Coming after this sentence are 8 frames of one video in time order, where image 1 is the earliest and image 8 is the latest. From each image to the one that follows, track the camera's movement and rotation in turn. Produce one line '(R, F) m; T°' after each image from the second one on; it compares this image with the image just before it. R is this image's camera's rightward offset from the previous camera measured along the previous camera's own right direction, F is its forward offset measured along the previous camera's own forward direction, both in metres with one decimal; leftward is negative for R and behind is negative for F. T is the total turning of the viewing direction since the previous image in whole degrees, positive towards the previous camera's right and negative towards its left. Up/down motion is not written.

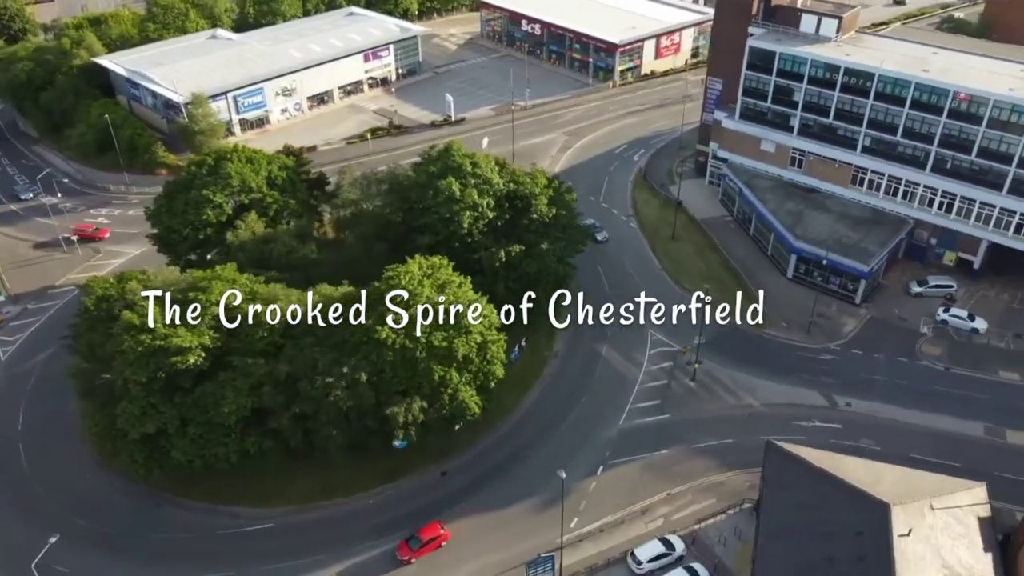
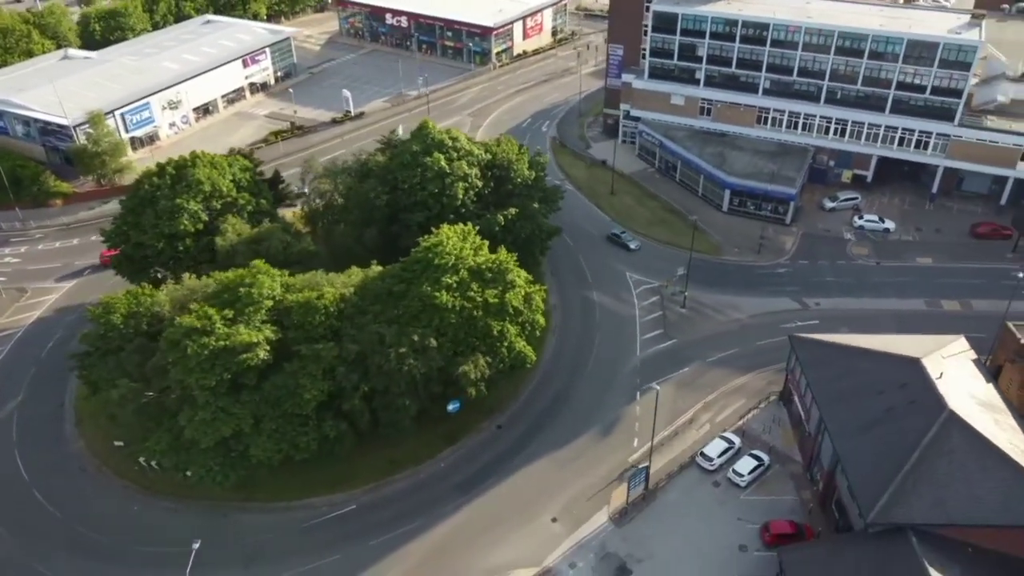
(-14.1, -1.5) m; +13°
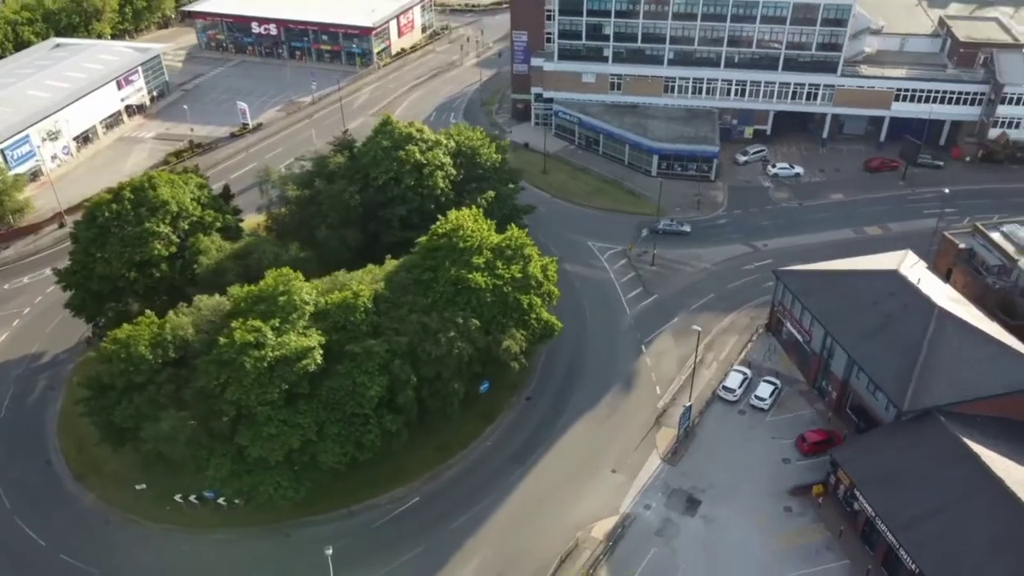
(-12.3, -0.4) m; +12°
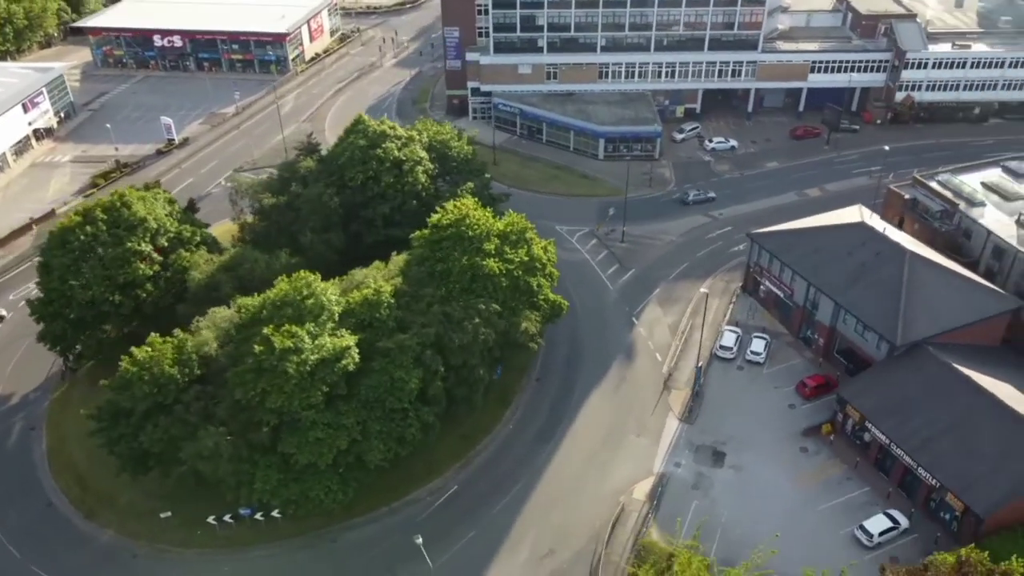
(-8.0, -0.4) m; +8°
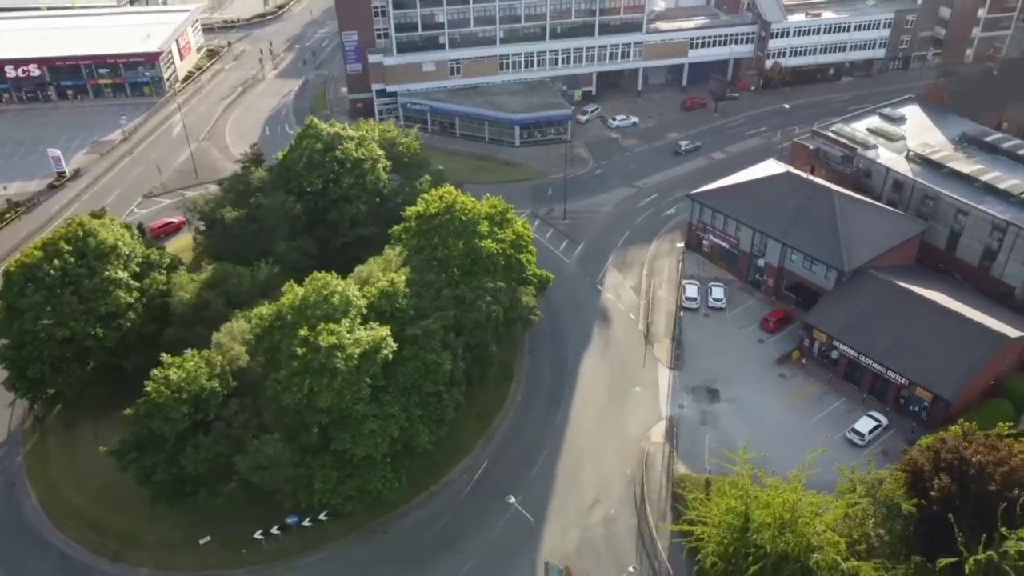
(-10.1, -1.3) m; +11°
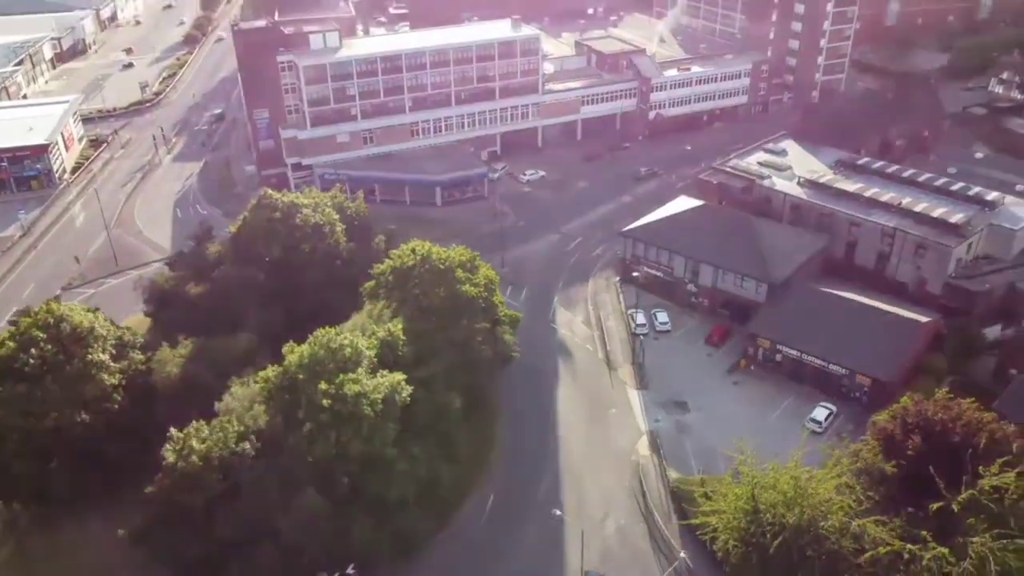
(-8.2, -2.4) m; +10°
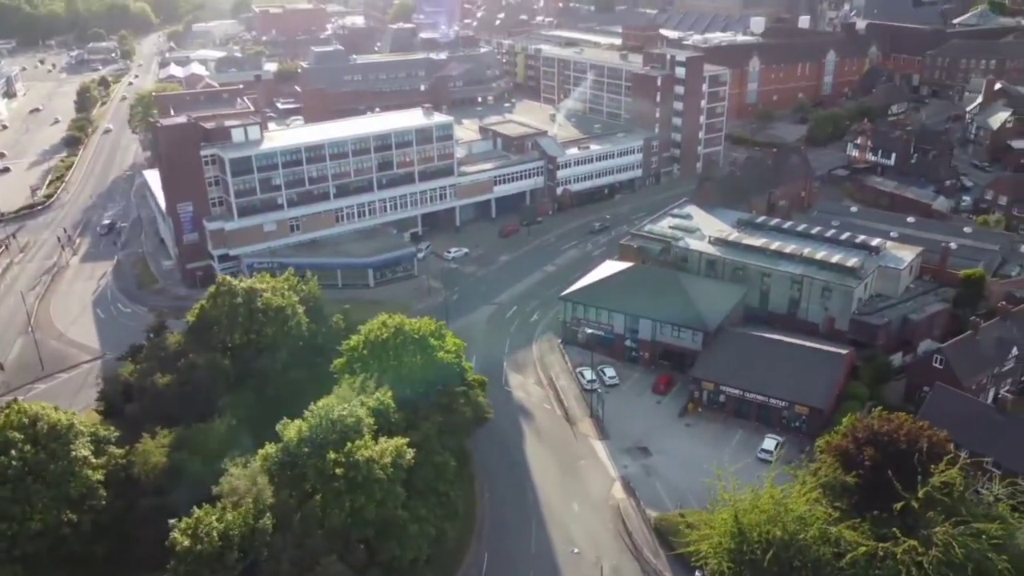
(-6.8, -2.7) m; +9°
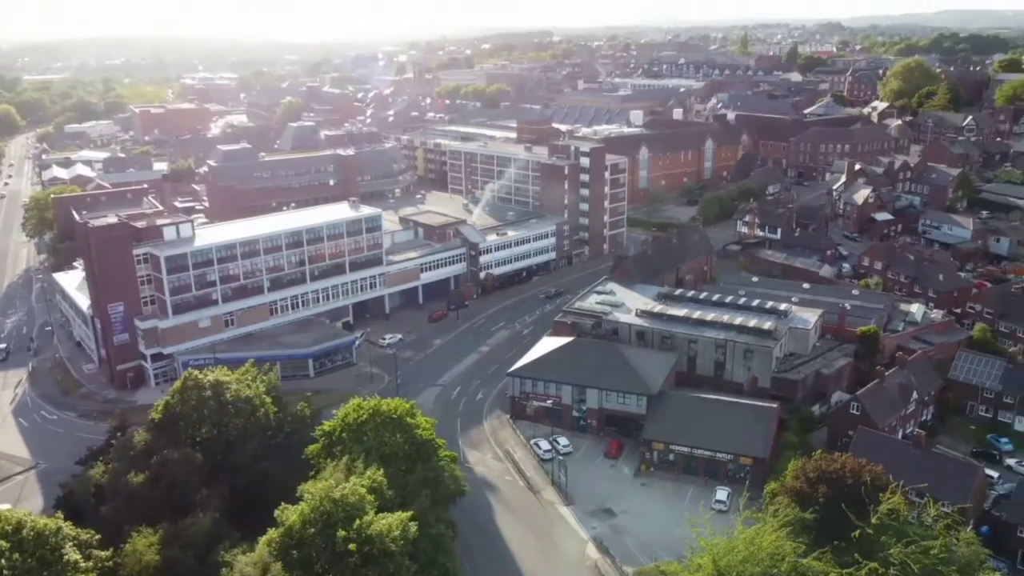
(-6.6, -3.3) m; +9°
